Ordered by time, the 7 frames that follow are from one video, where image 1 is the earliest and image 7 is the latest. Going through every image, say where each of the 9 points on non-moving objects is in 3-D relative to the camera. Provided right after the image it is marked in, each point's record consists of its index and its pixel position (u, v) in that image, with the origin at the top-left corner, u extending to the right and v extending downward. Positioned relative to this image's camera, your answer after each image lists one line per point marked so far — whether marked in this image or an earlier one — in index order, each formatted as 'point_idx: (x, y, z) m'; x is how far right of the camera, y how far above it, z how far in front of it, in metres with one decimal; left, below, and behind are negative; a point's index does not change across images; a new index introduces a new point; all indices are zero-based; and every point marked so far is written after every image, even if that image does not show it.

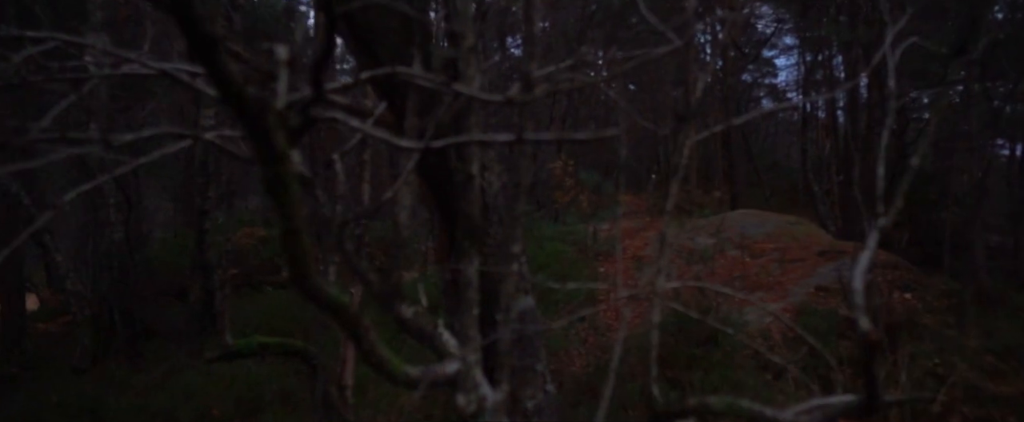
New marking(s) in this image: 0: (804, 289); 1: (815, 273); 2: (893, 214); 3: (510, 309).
0: (+3.8, -1.0, +12.8) m
1: (+4.2, -0.8, +13.6) m
2: (+1.4, 0.0, +3.6) m
3: (0.0, -0.4, +4.4) m
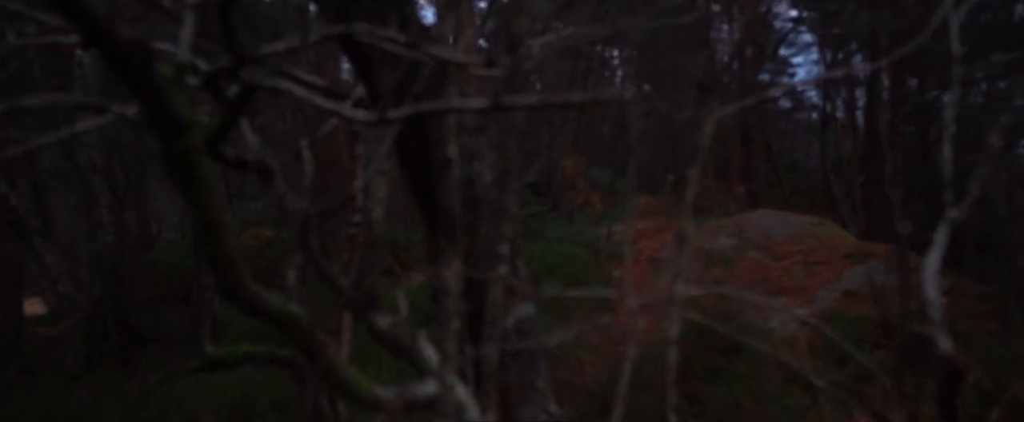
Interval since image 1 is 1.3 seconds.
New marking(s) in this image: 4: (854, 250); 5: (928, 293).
0: (+3.9, -1.0, +12.0) m
1: (+4.4, -0.8, +12.9) m
2: (+1.4, 0.0, +2.9) m
3: (0.0, -0.4, +3.7) m
4: (+4.8, -0.5, +13.6) m
5: (+1.1, -0.2, +2.5) m
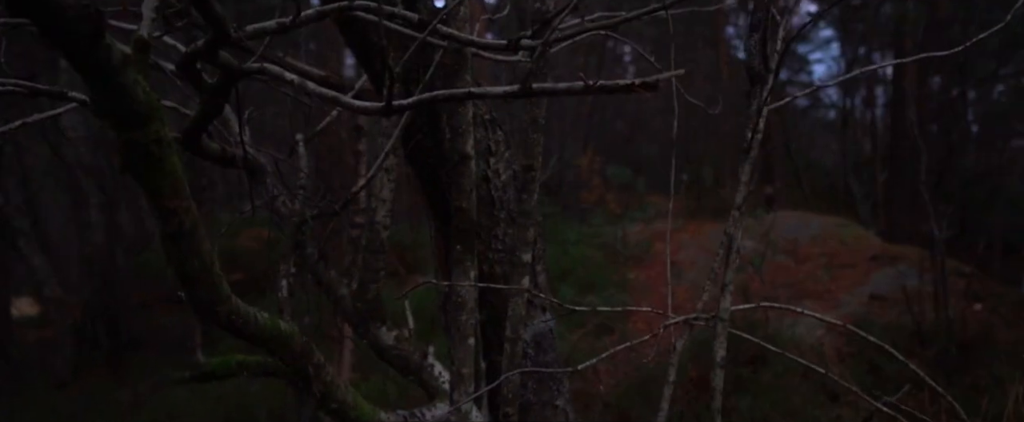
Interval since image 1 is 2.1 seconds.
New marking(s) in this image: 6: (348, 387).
0: (+4.1, -1.0, +11.6) m
1: (+4.5, -0.9, +12.4) m
2: (+1.4, 0.0, +2.5) m
3: (0.0, -0.4, +3.3) m
4: (+5.0, -0.6, +13.2) m
5: (+1.1, -0.2, +2.1) m
6: (-0.5, -0.6, +3.2) m
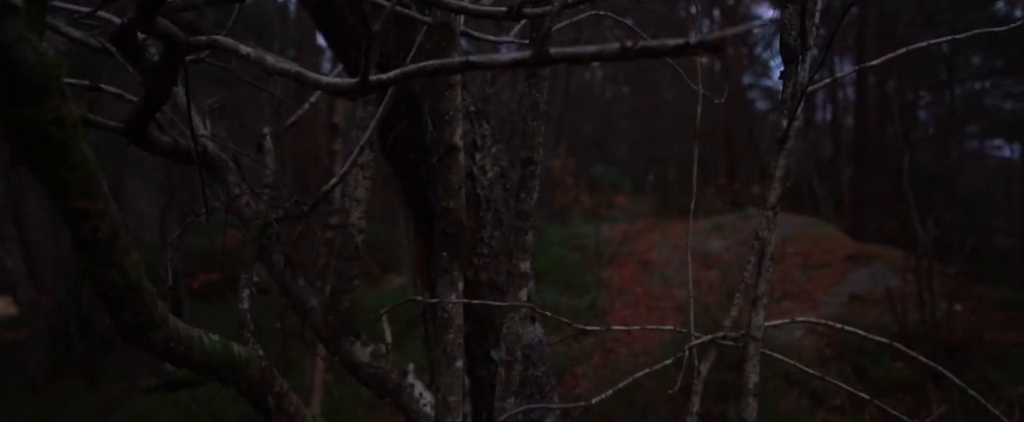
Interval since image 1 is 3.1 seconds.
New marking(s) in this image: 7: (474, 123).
0: (+3.8, -1.0, +11.3) m
1: (+4.2, -0.8, +12.2) m
2: (+1.4, 0.0, +2.2) m
3: (0.0, -0.4, +2.9) m
4: (+4.6, -0.5, +13.0) m
5: (+1.1, -0.2, +1.7) m
6: (-0.6, -0.6, +2.8) m
7: (-0.2, +0.4, +3.9) m
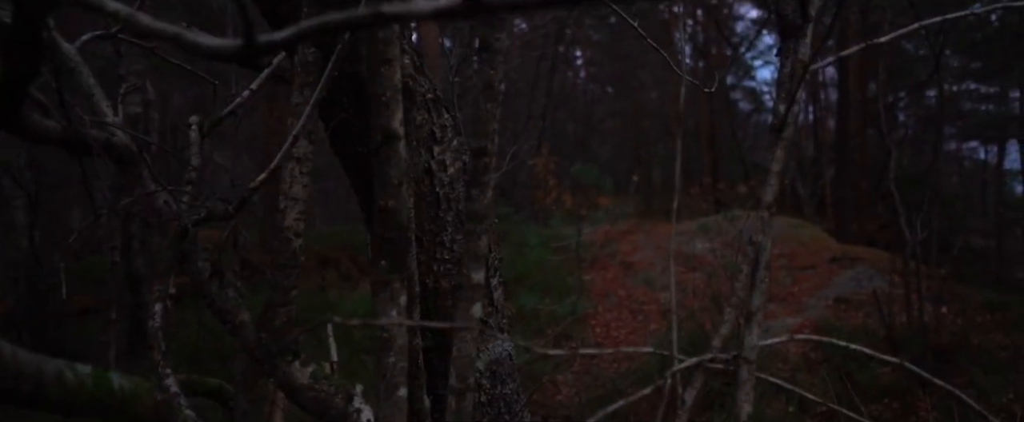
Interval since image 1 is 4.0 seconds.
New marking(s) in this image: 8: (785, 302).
0: (+3.5, -1.0, +11.0) m
1: (+3.9, -0.9, +11.8) m
2: (+1.3, 0.0, +1.8) m
3: (-0.1, -0.4, +2.5) m
4: (+4.3, -0.6, +12.7) m
5: (+1.1, -0.2, +1.4) m
6: (-0.7, -0.6, +2.4) m
7: (-0.3, +0.4, +3.5) m
8: (+3.3, -1.1, +11.4) m
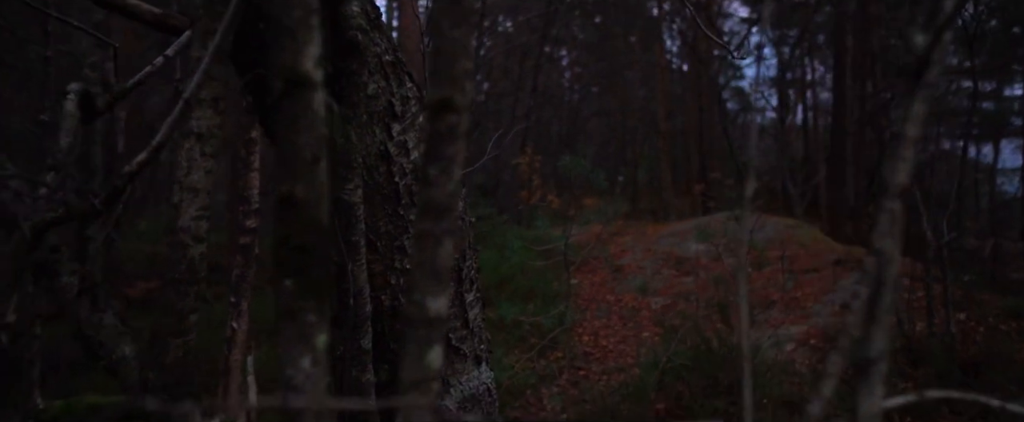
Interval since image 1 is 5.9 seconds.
0: (+3.4, -1.0, +10.3) m
1: (+3.8, -0.9, +11.2) m
2: (+1.3, 0.0, +1.1) m
3: (-0.1, -0.4, +1.8) m
4: (+4.1, -0.5, +12.0) m
5: (+1.0, -0.2, +0.6) m
6: (-0.7, -0.6, +1.6) m
7: (-0.3, +0.4, +2.7) m
8: (+3.1, -1.1, +10.7) m
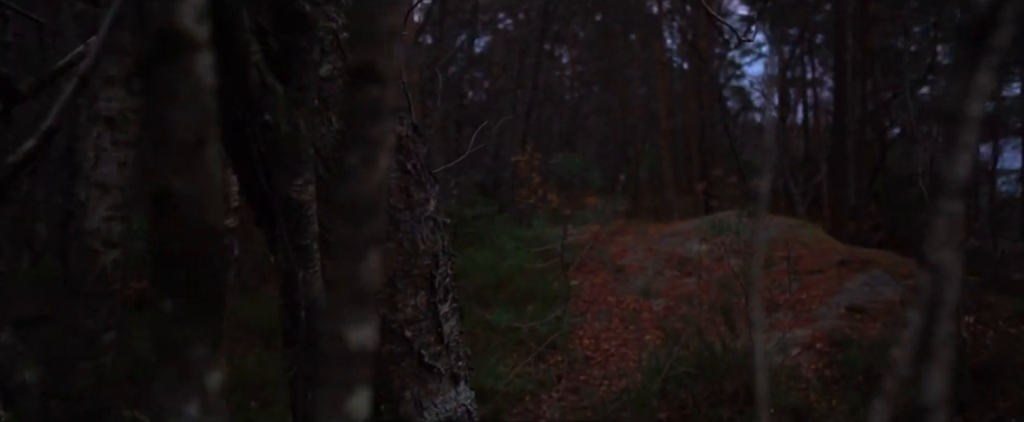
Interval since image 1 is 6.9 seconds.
0: (+3.3, -1.0, +10.0) m
1: (+3.7, -0.8, +10.8) m
2: (+1.3, 0.0, +0.8) m
3: (-0.2, -0.4, +1.5) m
4: (+4.1, -0.5, +11.7) m
5: (+1.0, -0.2, +0.3) m
6: (-0.8, -0.6, +1.3) m
7: (-0.4, +0.4, +2.4) m
8: (+3.1, -1.1, +10.4) m
